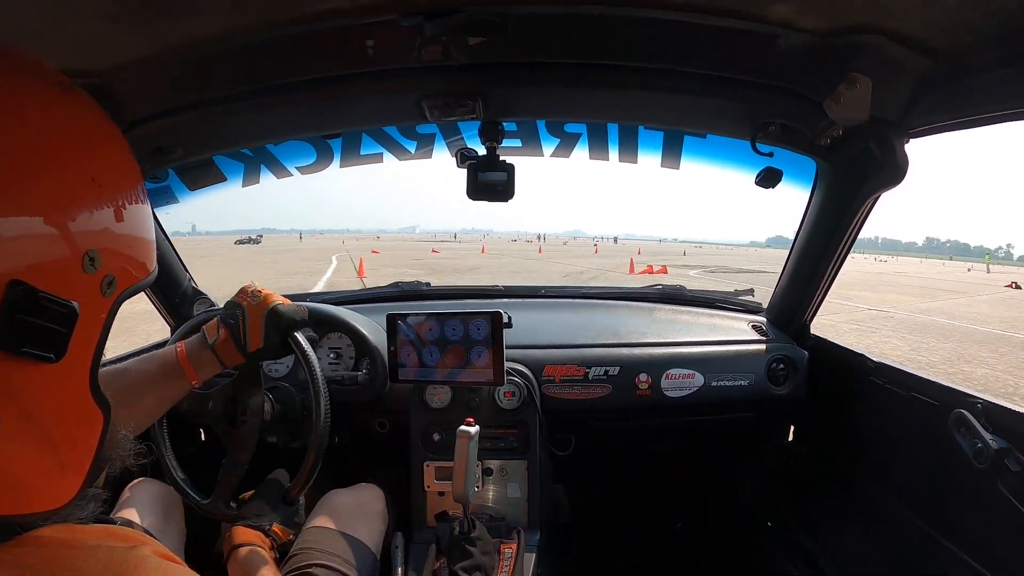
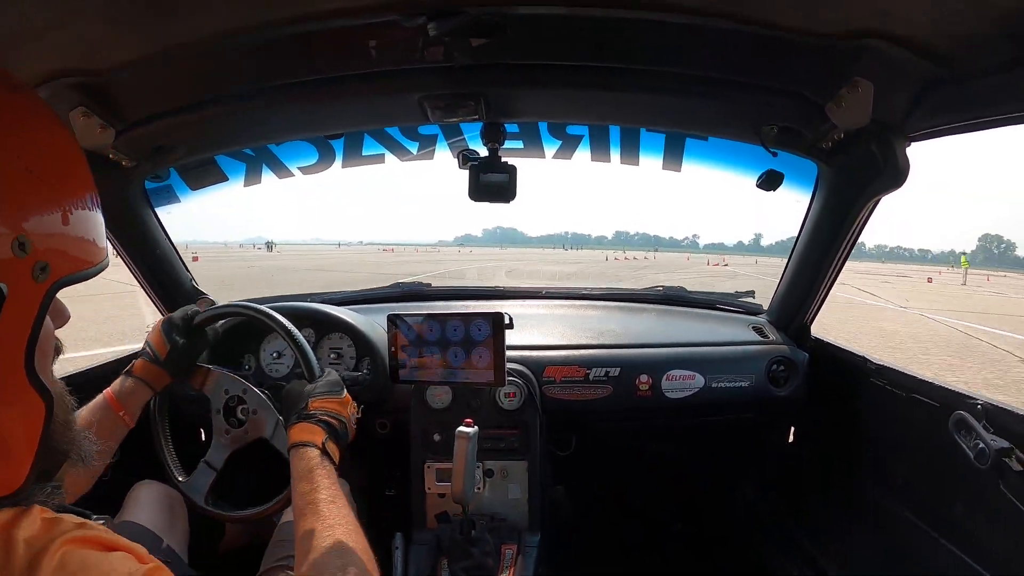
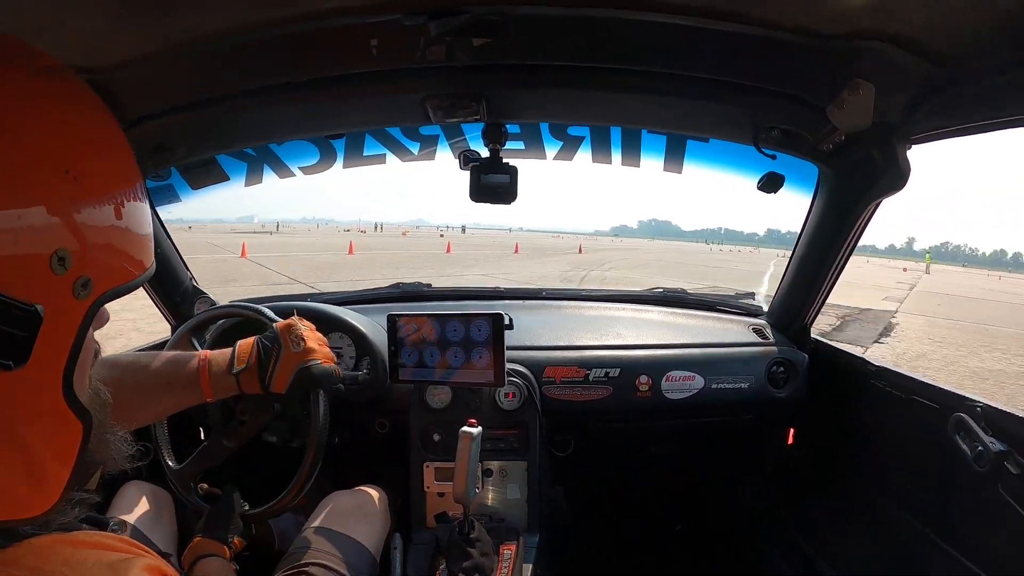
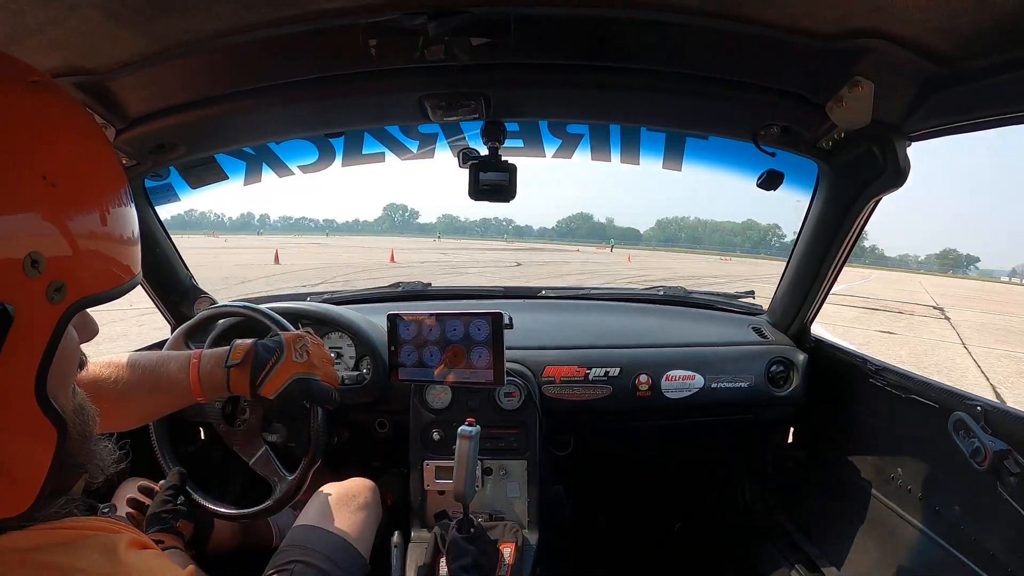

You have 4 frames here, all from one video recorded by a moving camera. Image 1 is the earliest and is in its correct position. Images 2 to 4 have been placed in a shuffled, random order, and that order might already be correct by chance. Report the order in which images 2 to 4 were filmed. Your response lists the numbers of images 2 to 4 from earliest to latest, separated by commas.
3, 2, 4
